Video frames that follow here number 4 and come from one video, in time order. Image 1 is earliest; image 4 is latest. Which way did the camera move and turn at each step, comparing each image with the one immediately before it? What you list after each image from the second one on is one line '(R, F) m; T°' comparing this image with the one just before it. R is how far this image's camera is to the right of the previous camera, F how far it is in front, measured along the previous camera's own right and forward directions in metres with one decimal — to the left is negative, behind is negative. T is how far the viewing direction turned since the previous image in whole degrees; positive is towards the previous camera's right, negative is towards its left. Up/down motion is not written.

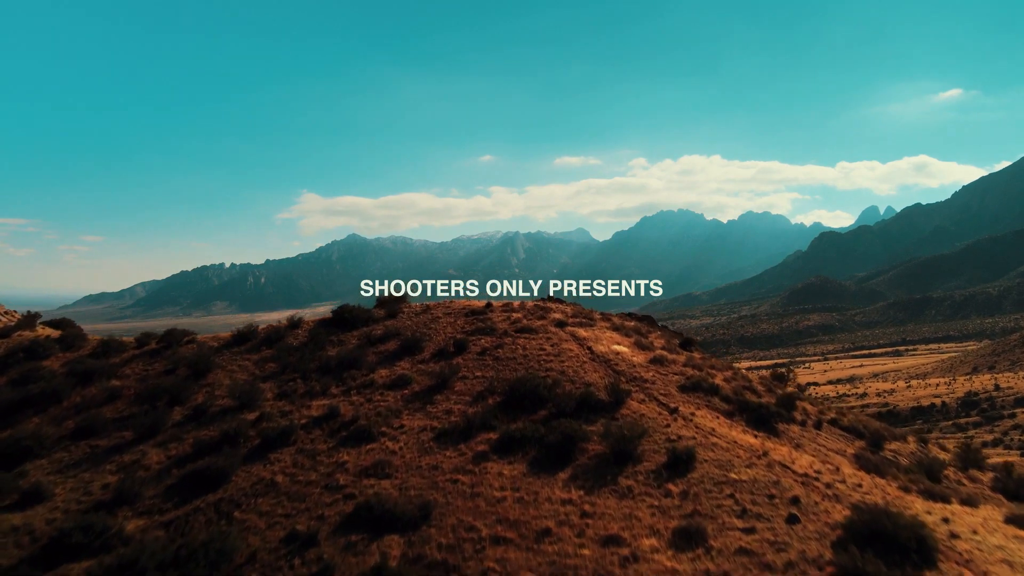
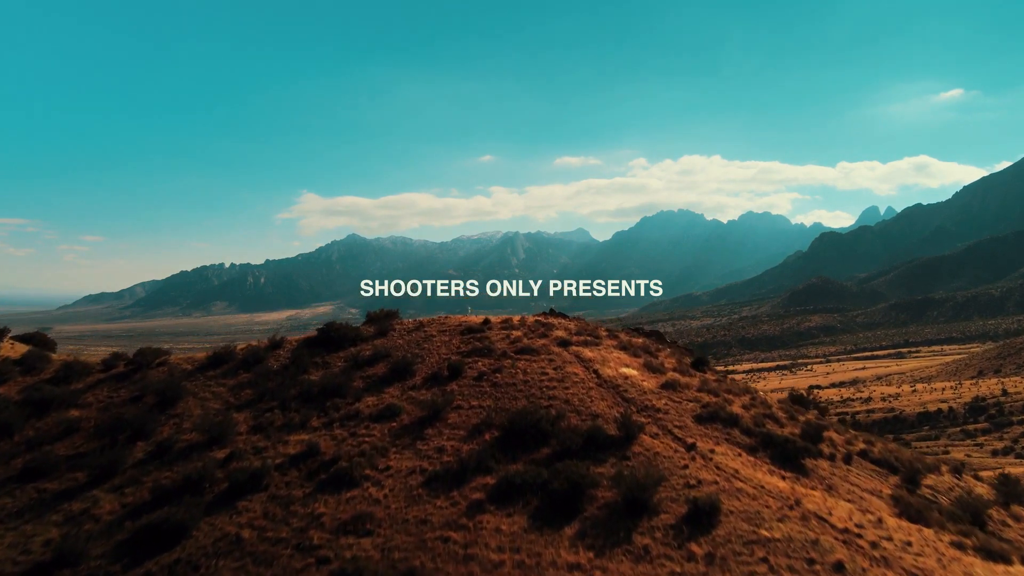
(0.0, +0.6) m; 0°
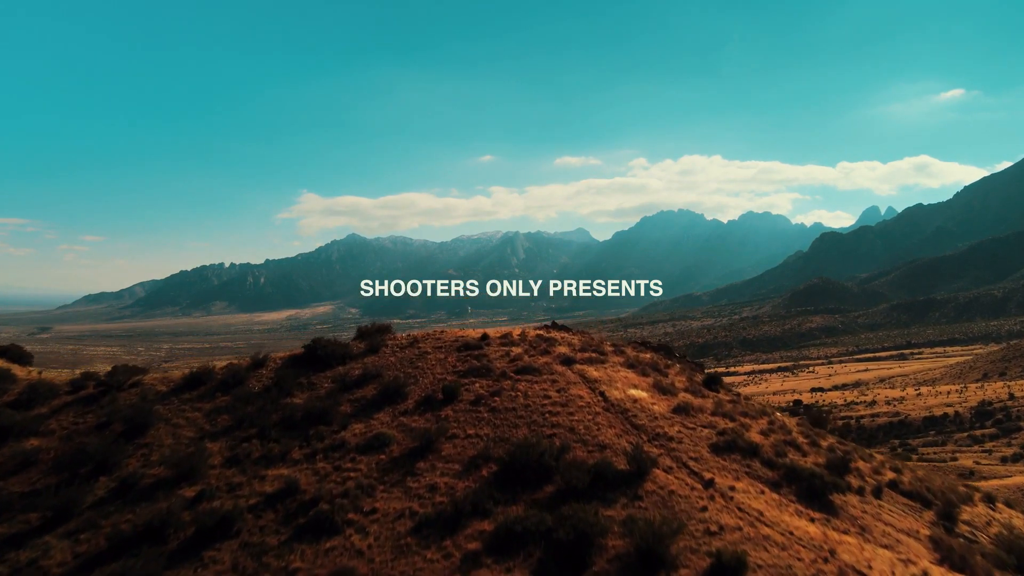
(0.0, +0.5) m; 0°
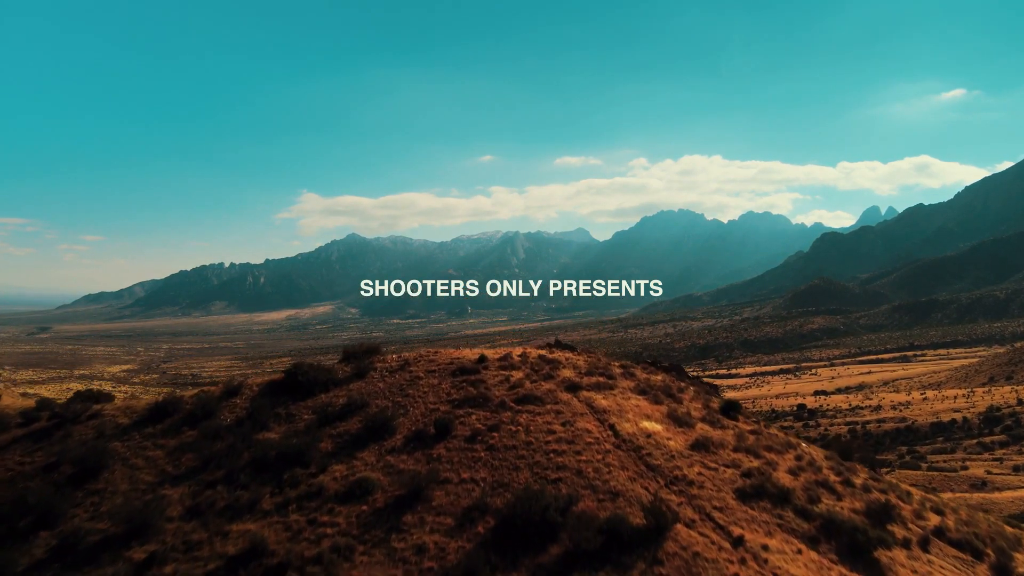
(0.0, +0.6) m; 0°
